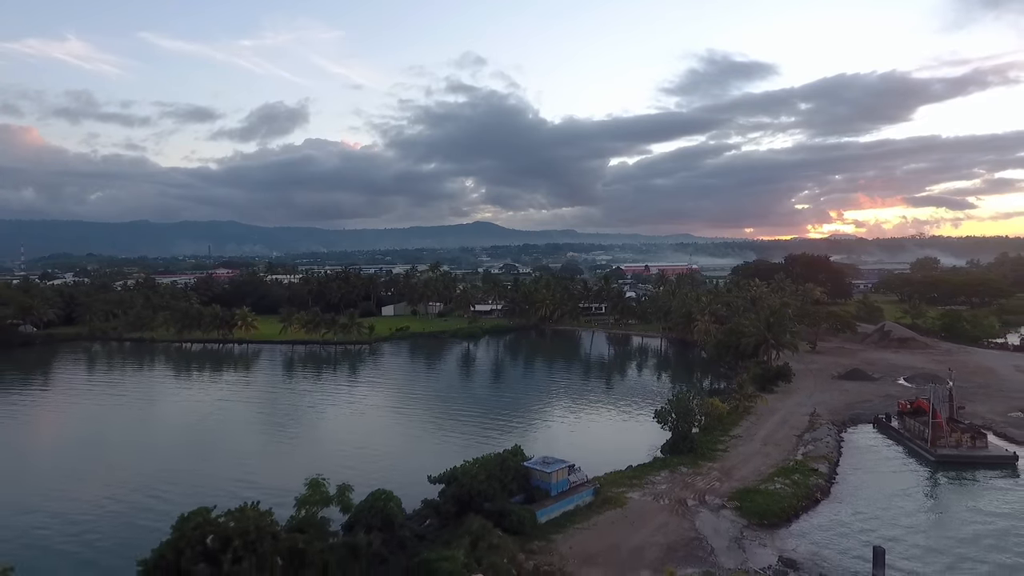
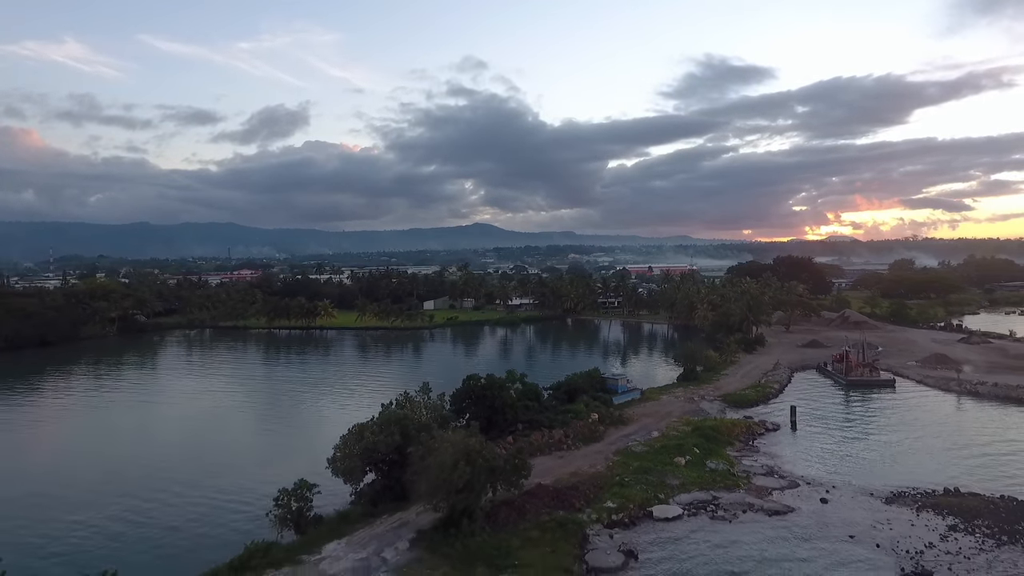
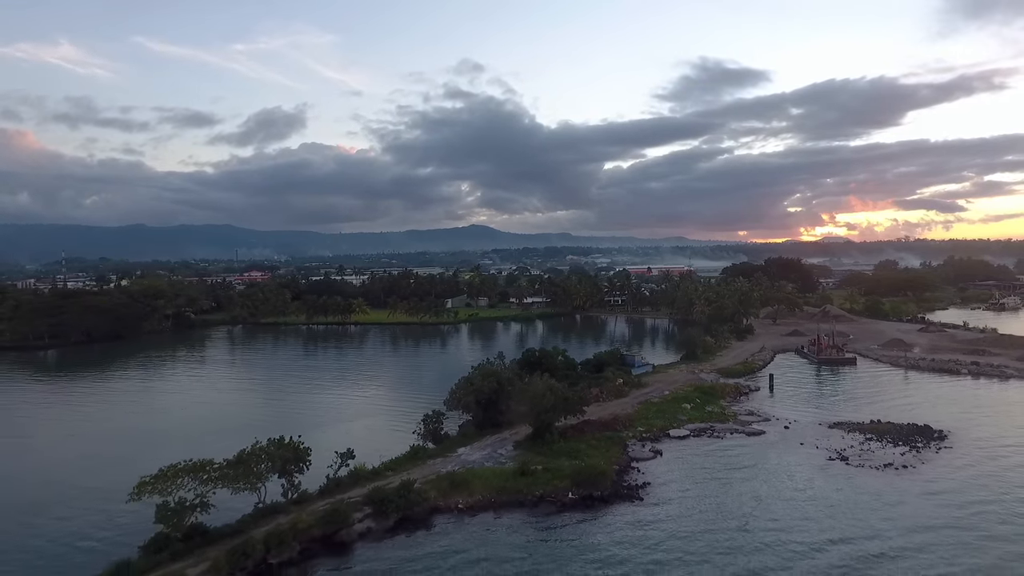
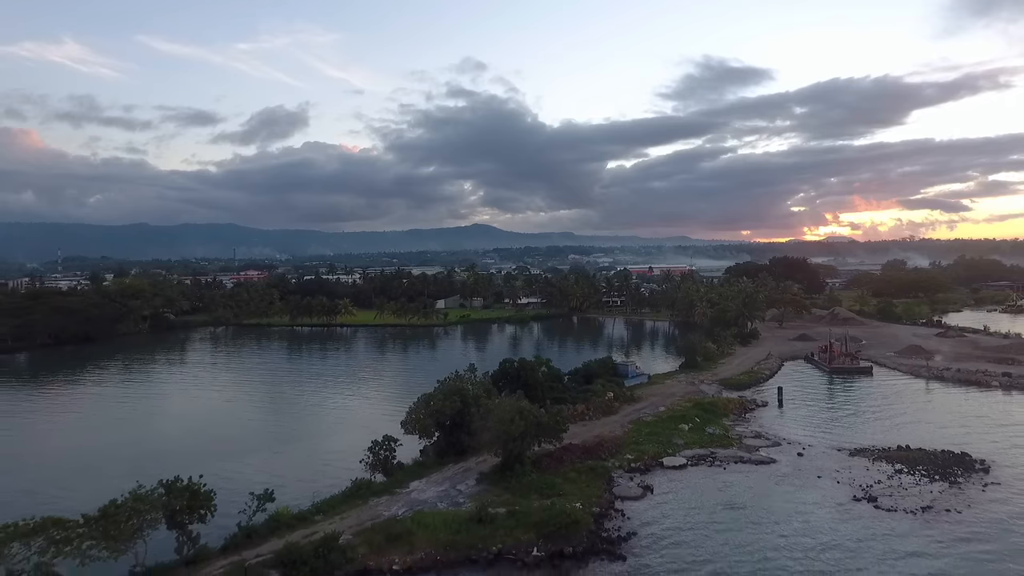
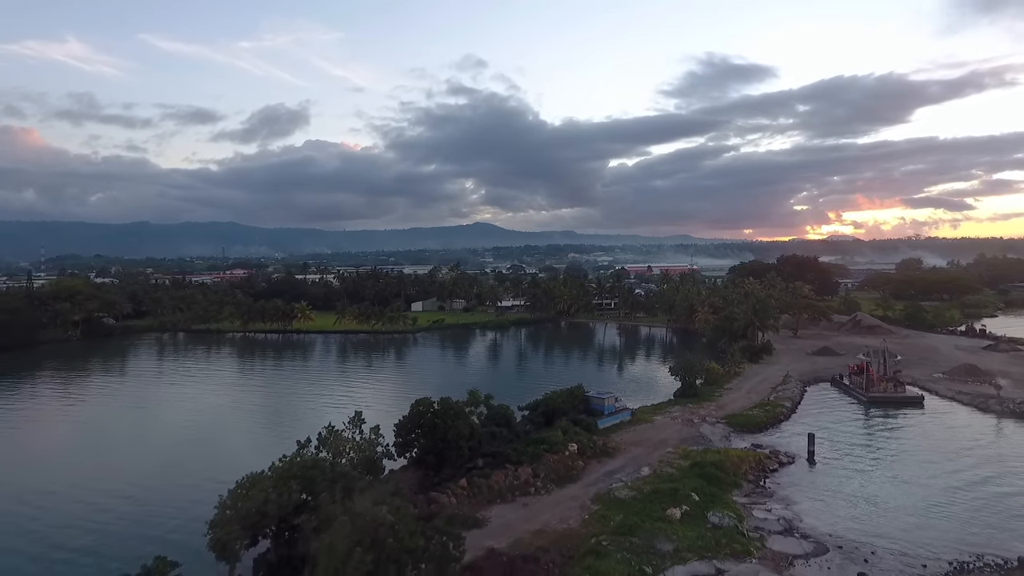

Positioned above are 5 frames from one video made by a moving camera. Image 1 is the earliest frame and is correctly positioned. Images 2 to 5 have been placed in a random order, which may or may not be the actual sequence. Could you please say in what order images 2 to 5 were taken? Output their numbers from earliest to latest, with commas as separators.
5, 2, 4, 3
